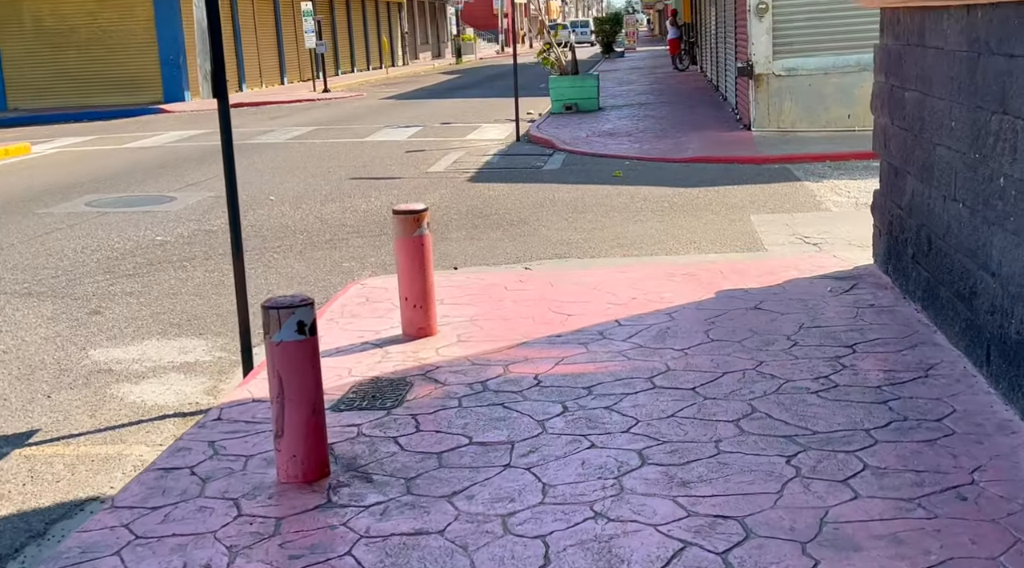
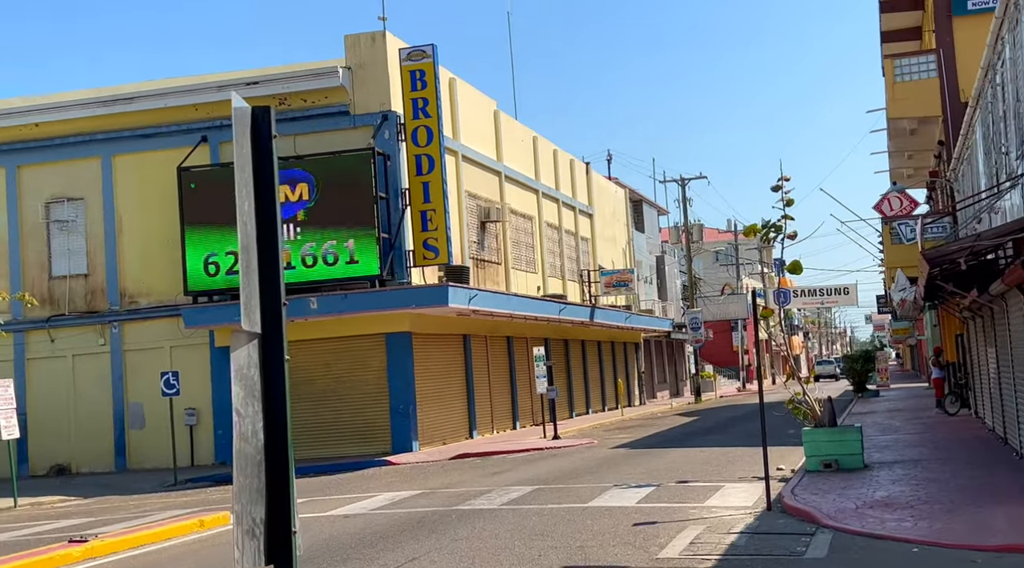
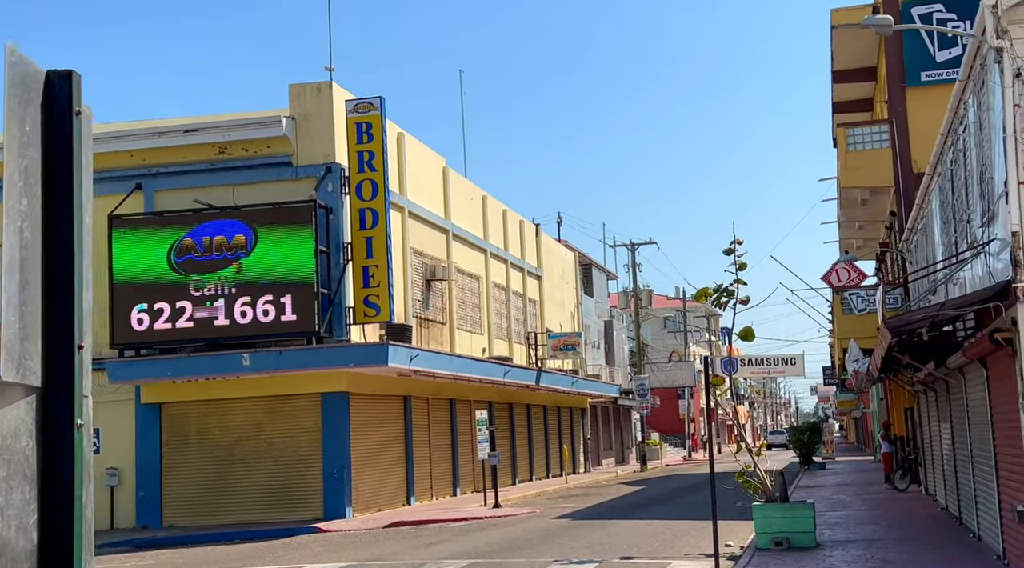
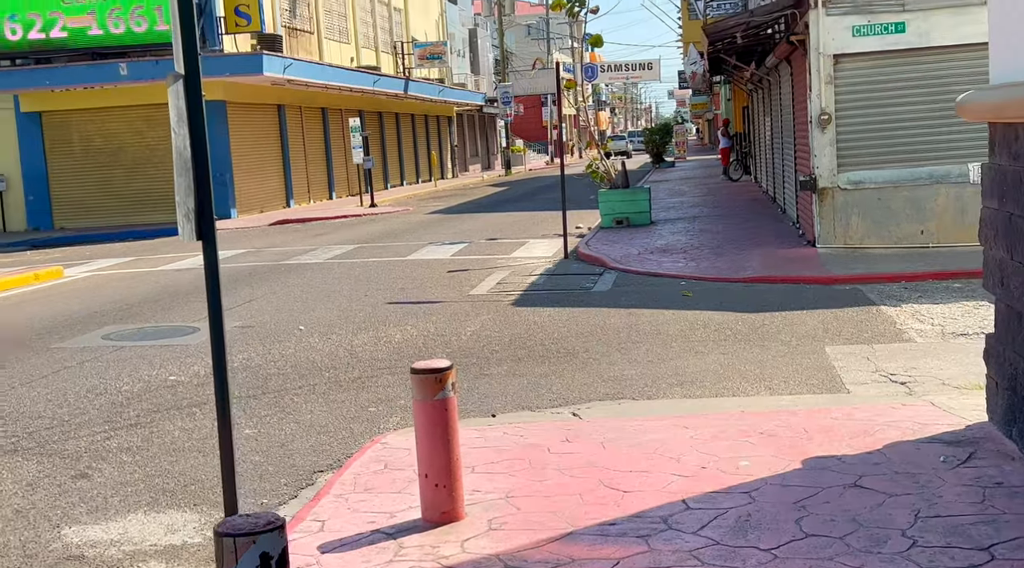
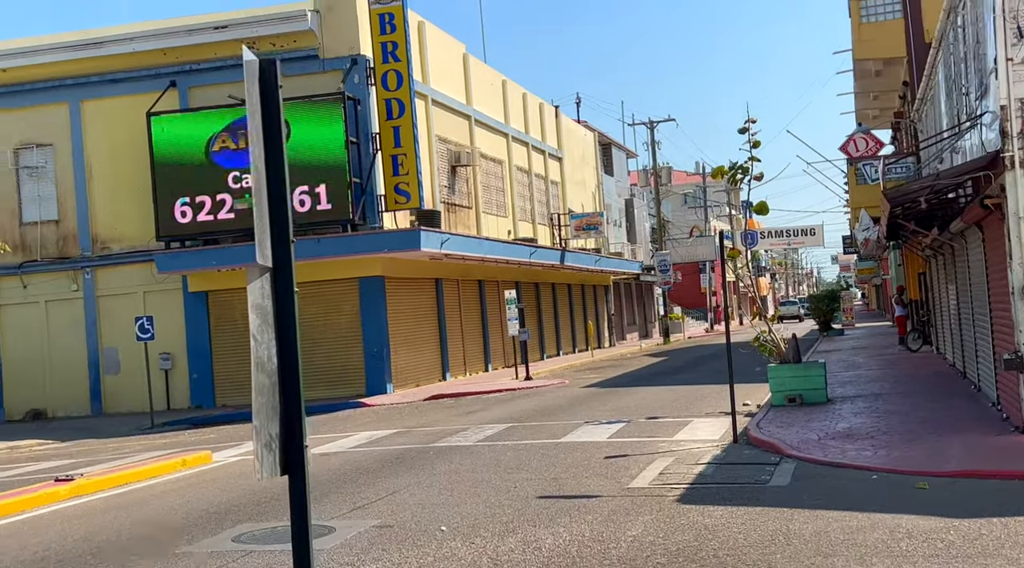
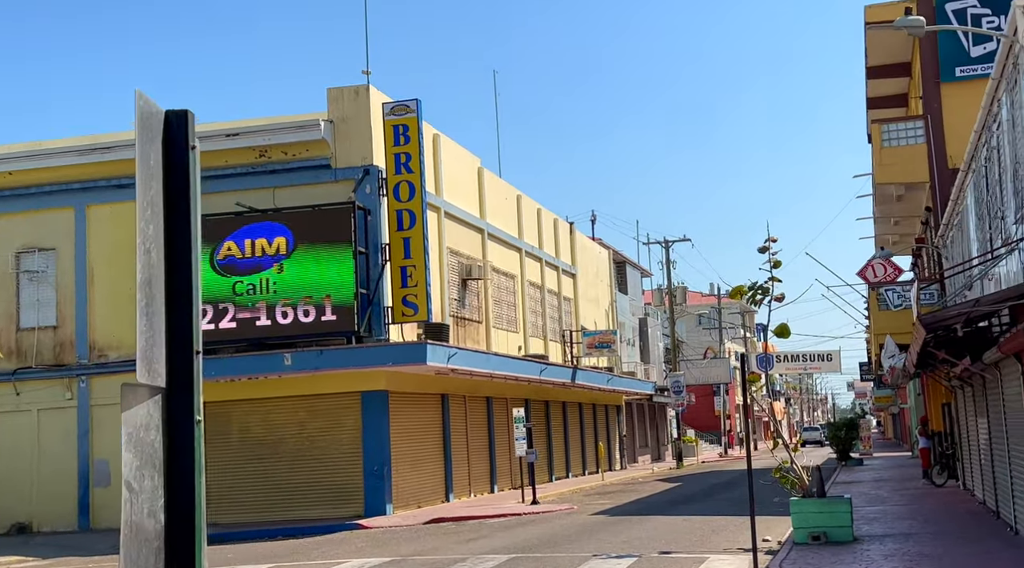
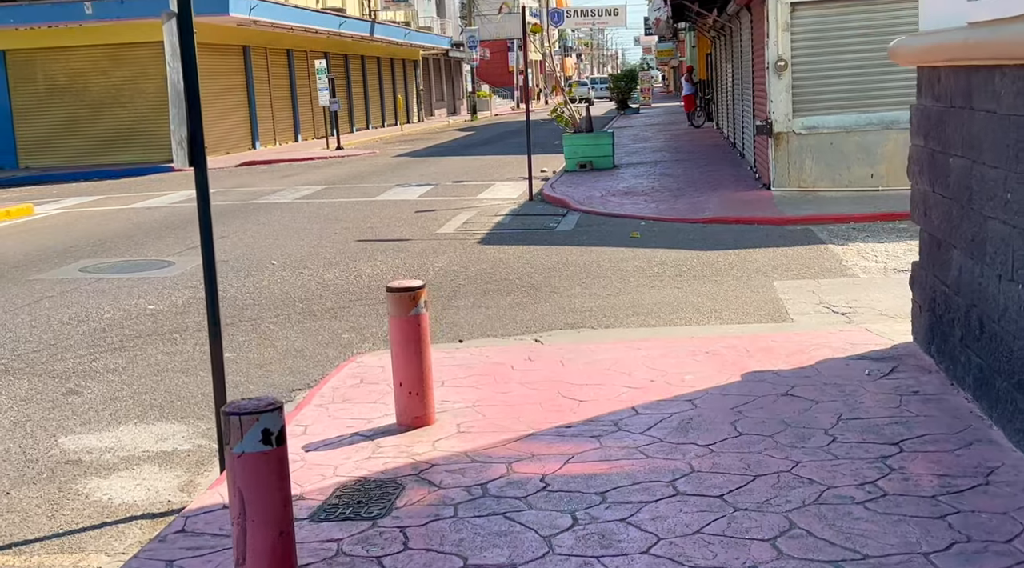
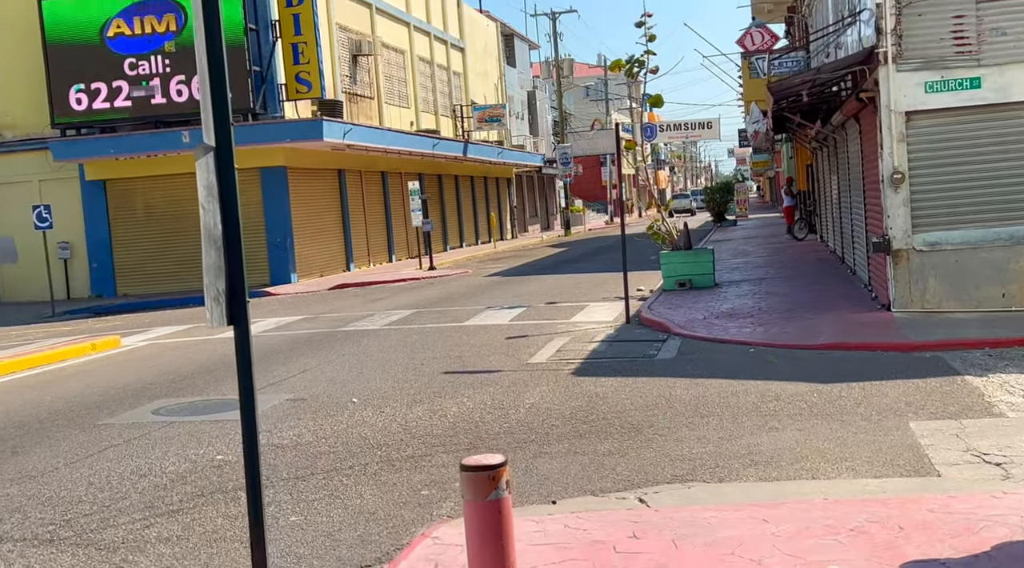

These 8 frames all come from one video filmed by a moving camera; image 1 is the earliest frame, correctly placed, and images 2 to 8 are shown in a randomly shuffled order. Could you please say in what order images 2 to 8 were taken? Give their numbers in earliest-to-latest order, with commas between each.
7, 4, 8, 5, 2, 6, 3
